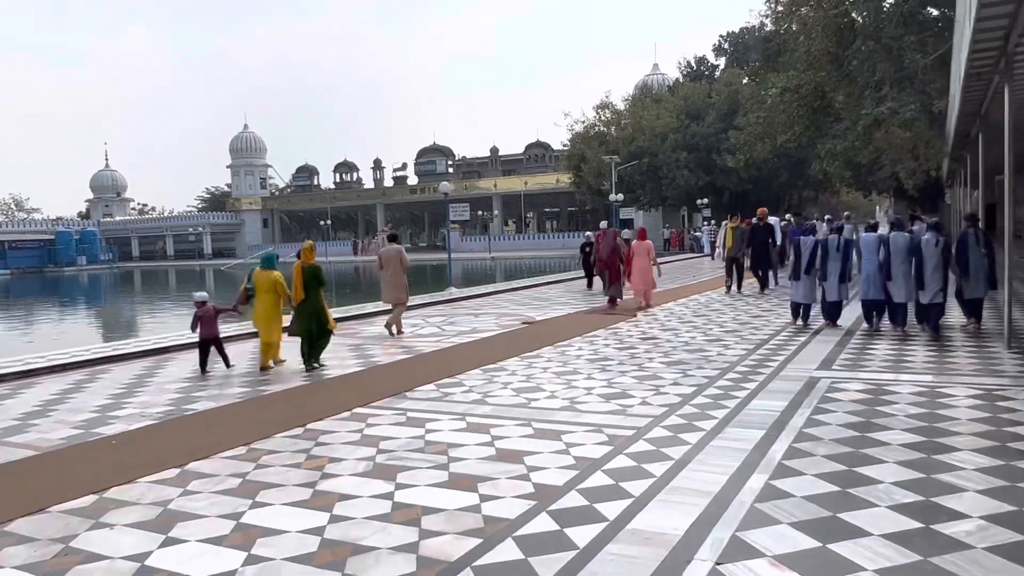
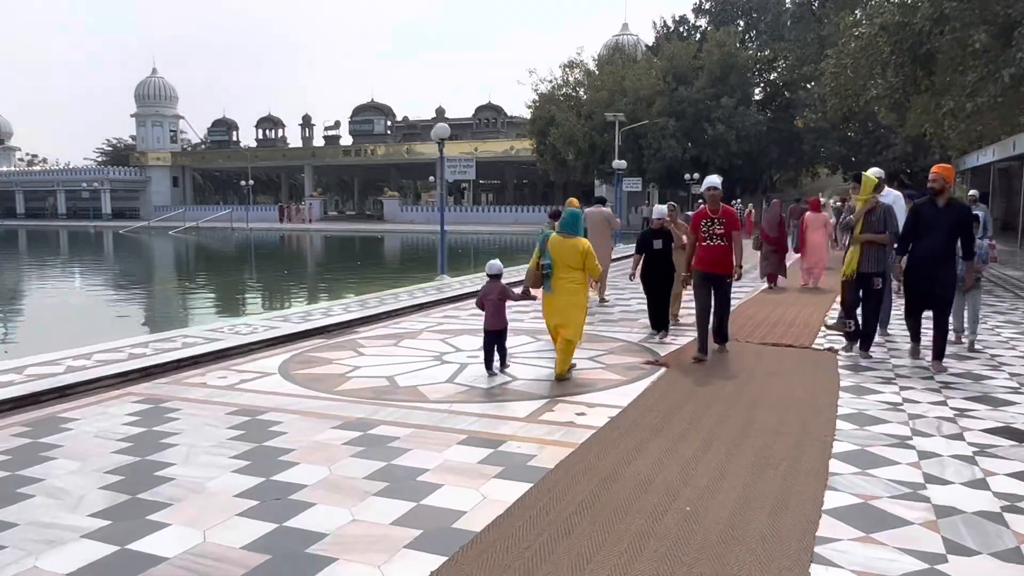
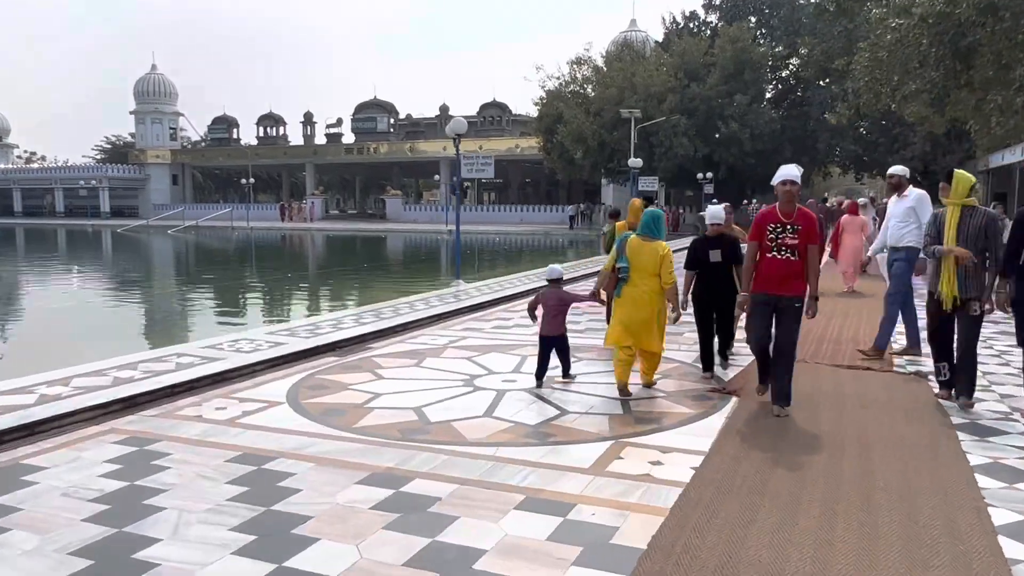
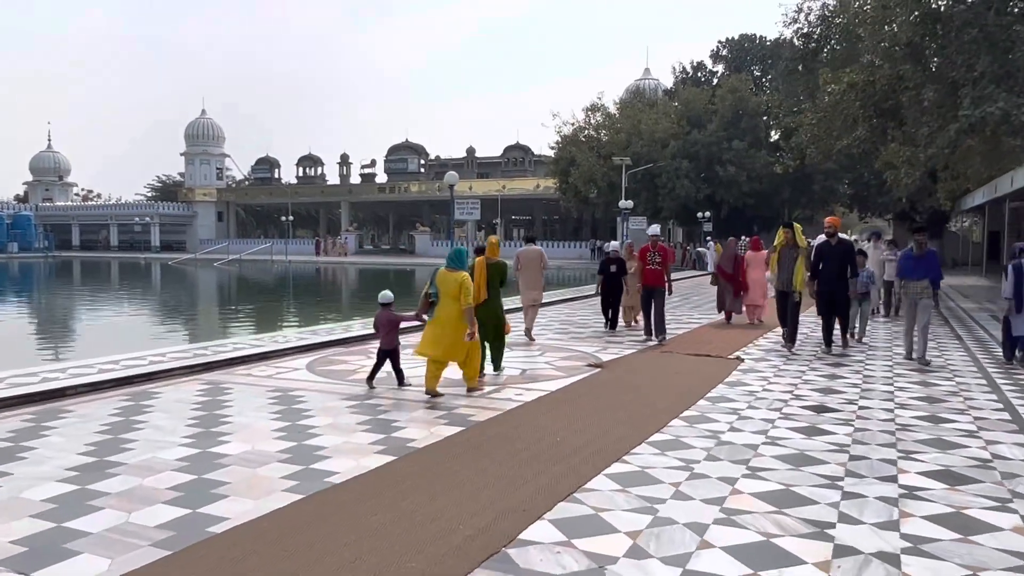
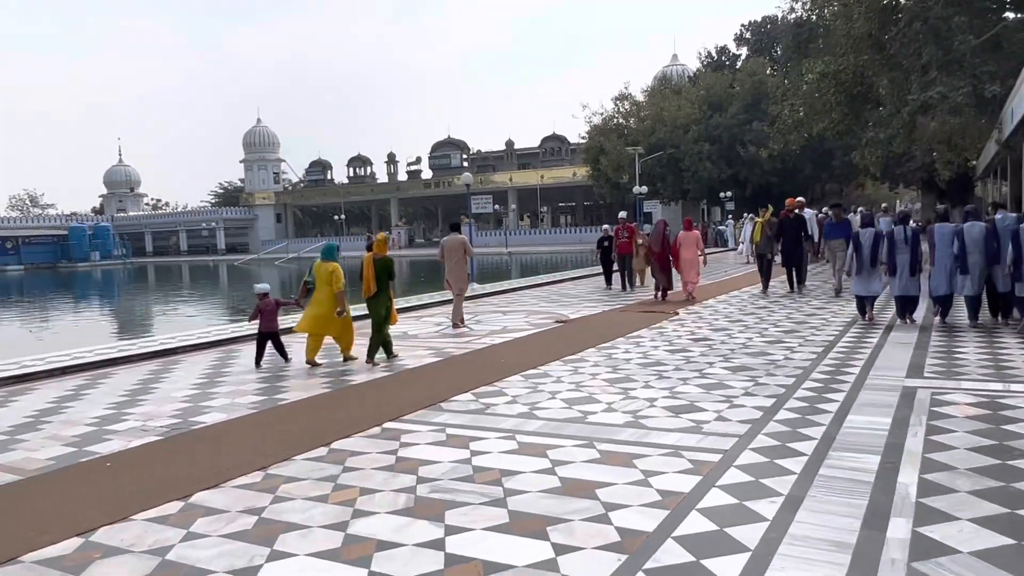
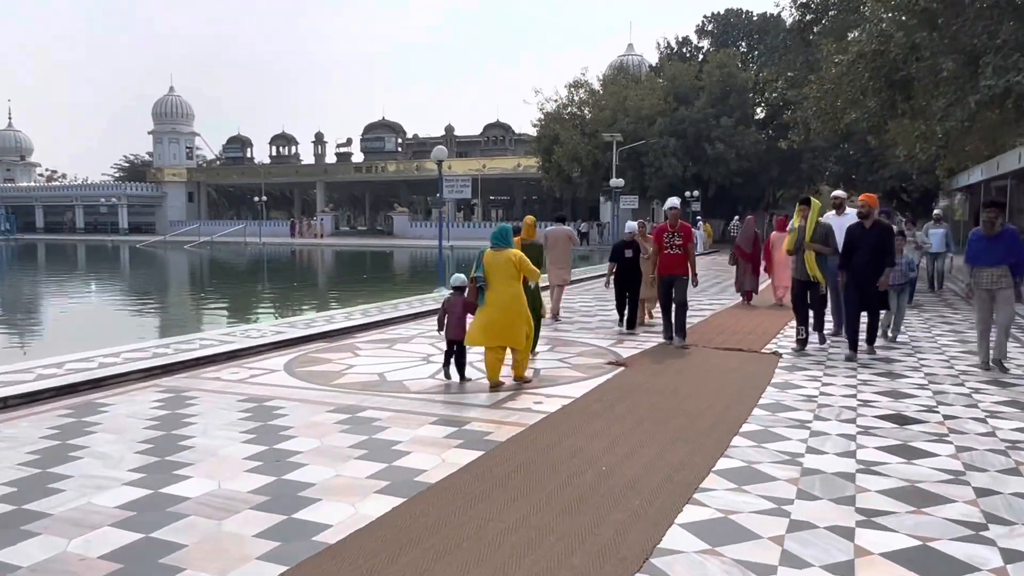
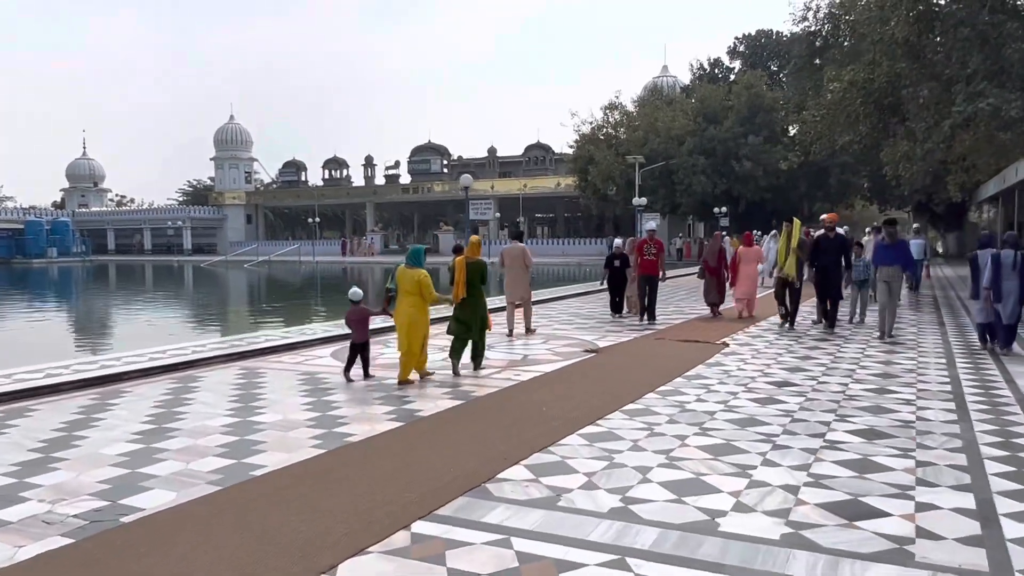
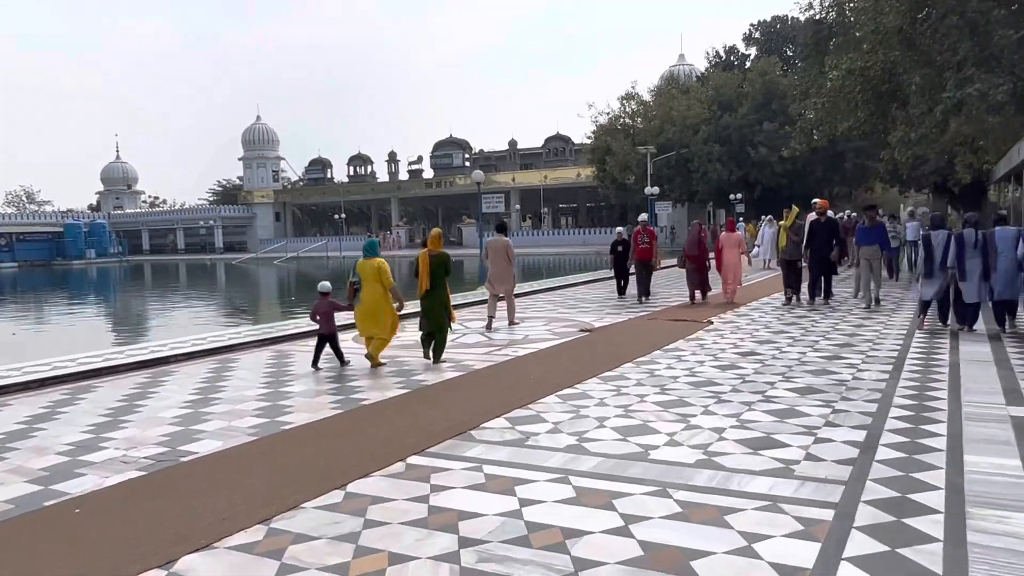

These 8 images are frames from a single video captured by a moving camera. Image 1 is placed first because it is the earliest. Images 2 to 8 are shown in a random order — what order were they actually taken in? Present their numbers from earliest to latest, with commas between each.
5, 8, 7, 4, 6, 2, 3
